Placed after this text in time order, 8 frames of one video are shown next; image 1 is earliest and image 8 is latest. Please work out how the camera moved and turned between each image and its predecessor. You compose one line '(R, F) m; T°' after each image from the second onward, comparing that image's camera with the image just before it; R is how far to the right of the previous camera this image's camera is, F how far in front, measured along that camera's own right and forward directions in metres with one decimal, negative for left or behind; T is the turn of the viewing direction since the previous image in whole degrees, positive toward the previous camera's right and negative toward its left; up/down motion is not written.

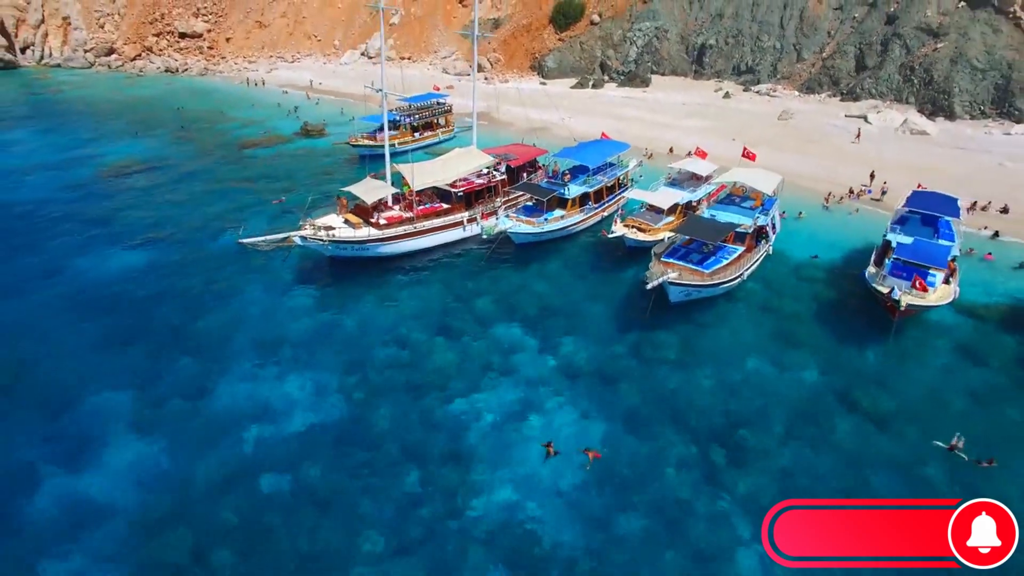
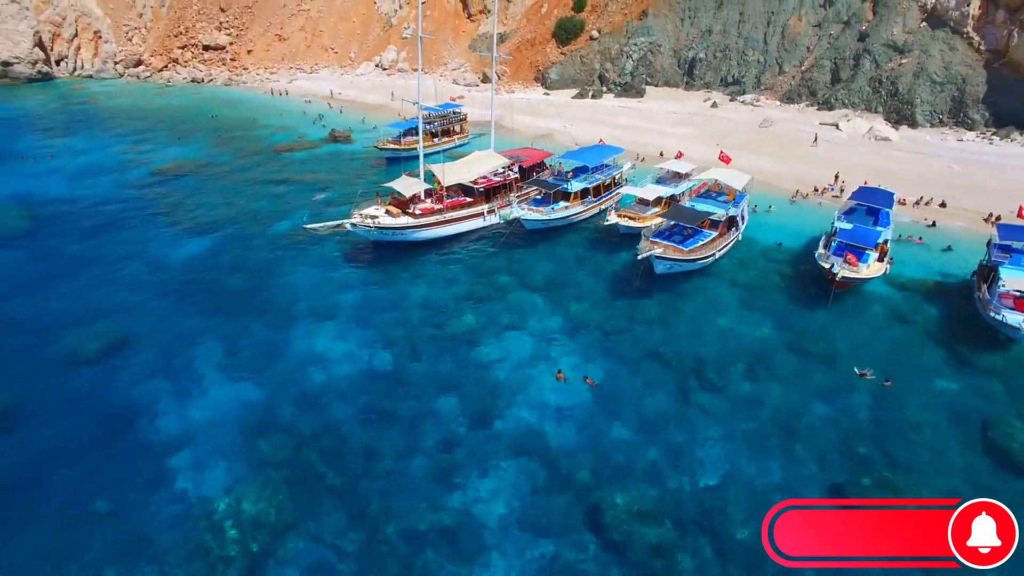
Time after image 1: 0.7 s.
(-0.5, -3.9) m; 0°
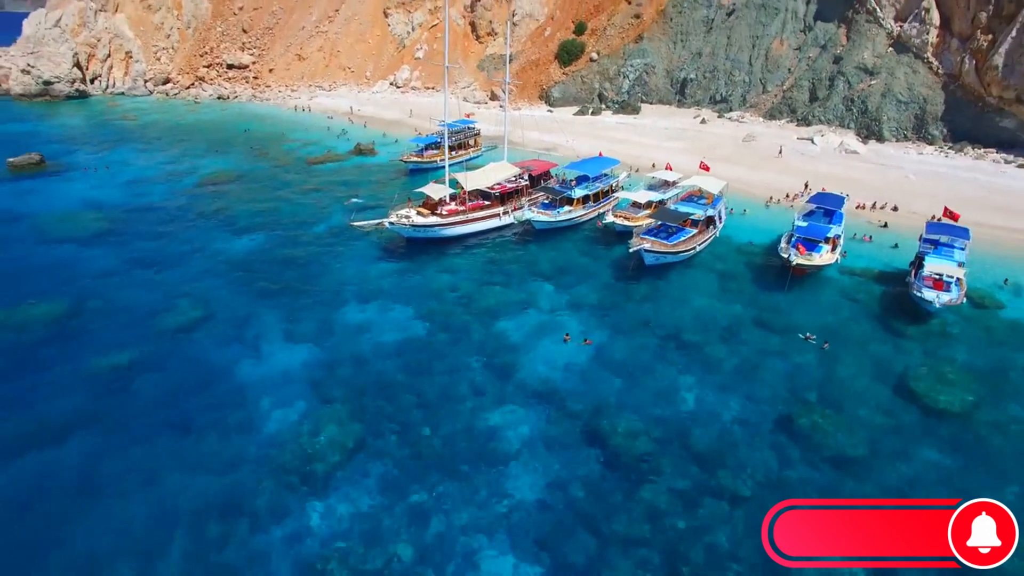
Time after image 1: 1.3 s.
(-0.5, -4.2) m; 0°
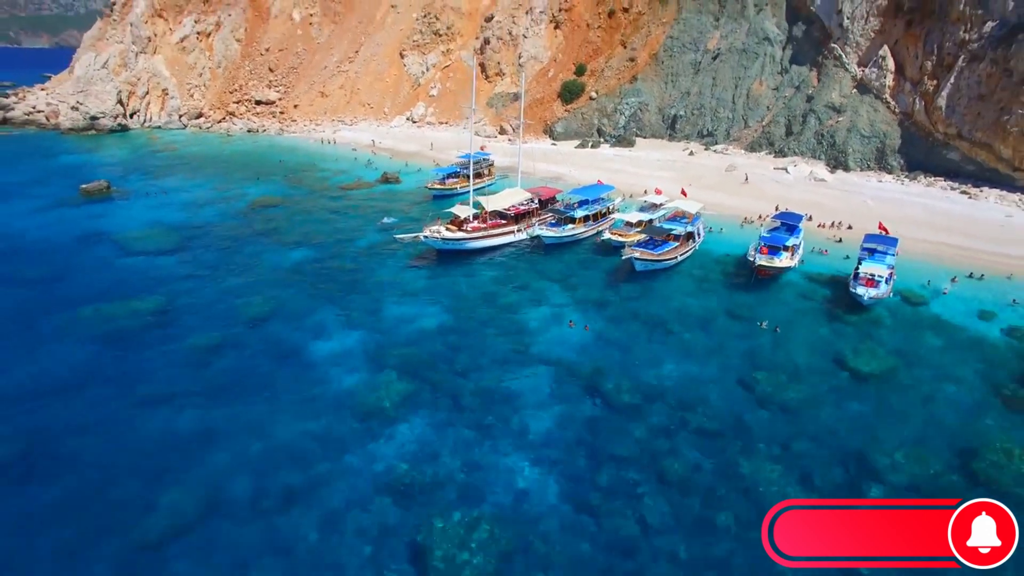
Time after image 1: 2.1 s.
(-0.6, -5.3) m; 0°
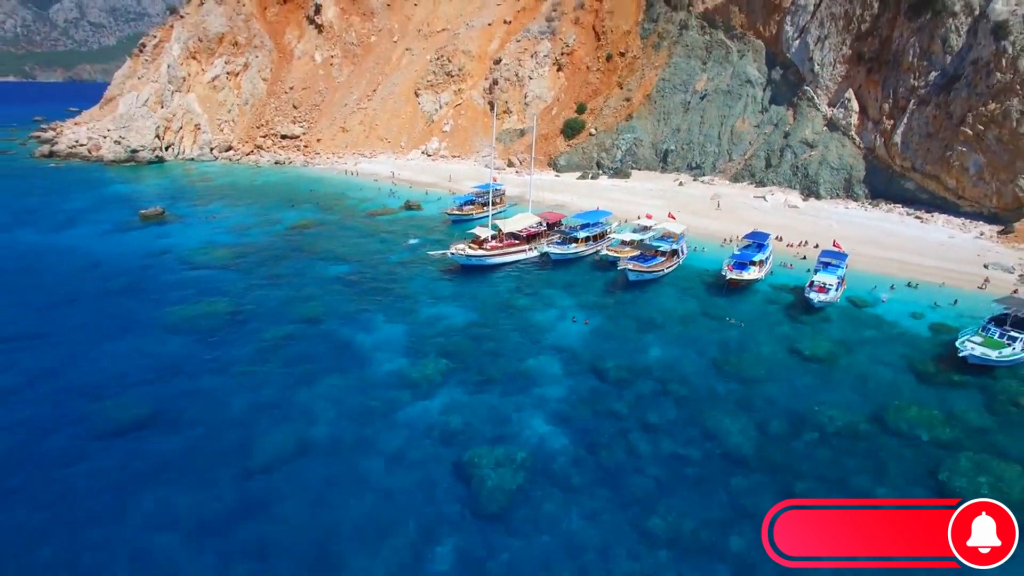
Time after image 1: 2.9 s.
(-0.7, -5.7) m; 0°
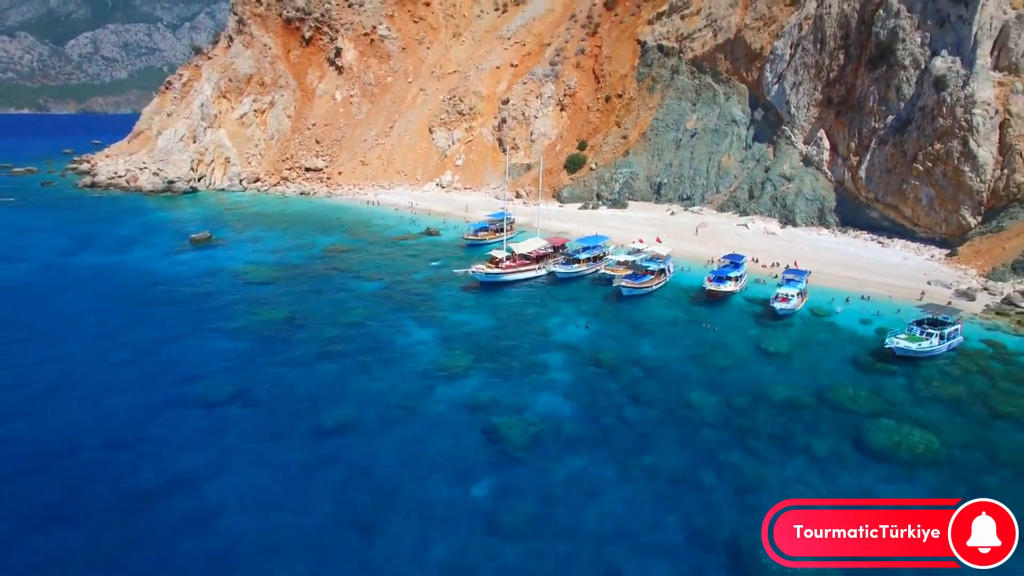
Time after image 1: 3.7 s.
(-0.7, -6.1) m; 0°
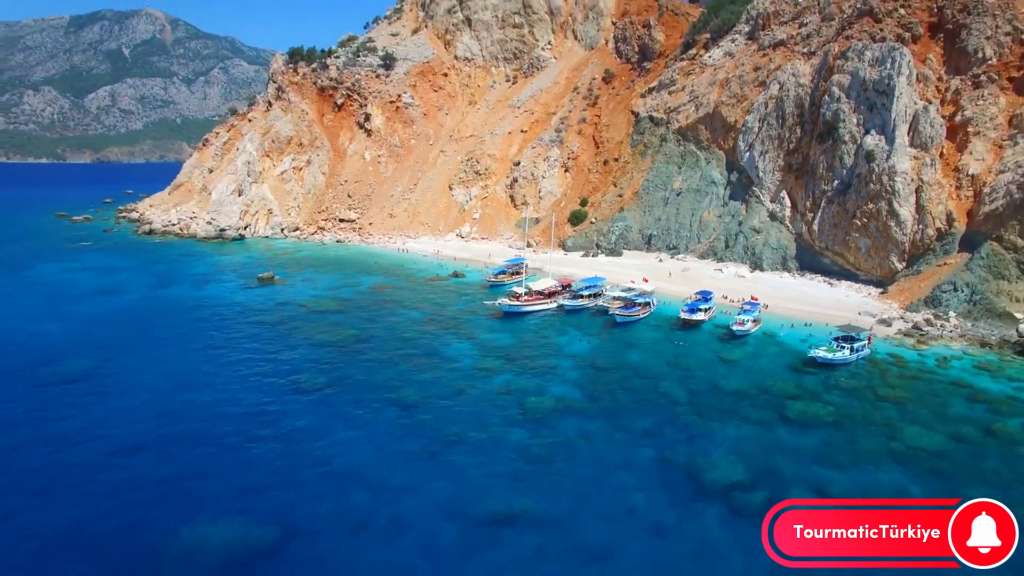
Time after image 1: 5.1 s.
(-1.4, -11.2) m; 0°
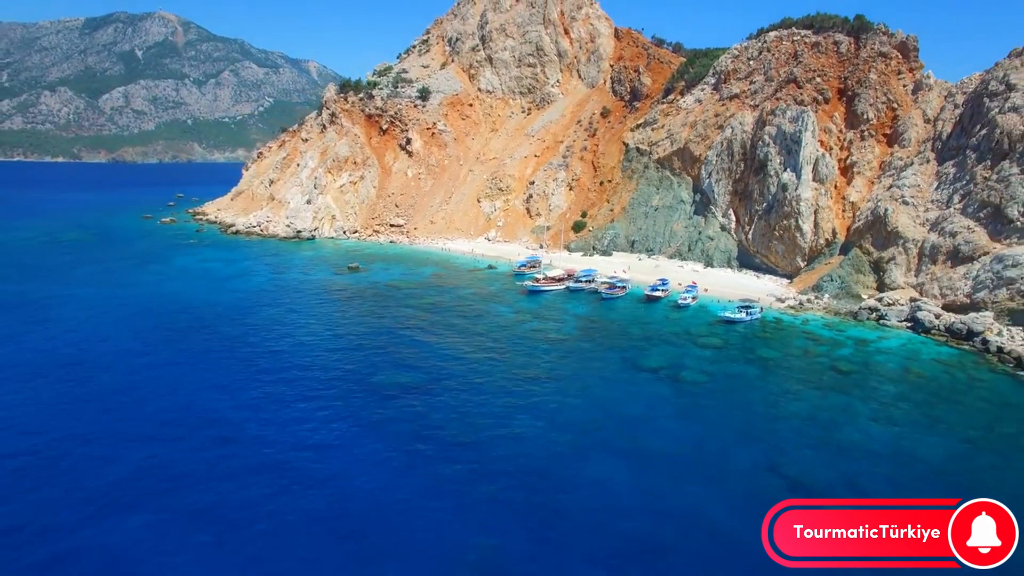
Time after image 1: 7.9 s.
(-2.6, -26.1) m; 0°
